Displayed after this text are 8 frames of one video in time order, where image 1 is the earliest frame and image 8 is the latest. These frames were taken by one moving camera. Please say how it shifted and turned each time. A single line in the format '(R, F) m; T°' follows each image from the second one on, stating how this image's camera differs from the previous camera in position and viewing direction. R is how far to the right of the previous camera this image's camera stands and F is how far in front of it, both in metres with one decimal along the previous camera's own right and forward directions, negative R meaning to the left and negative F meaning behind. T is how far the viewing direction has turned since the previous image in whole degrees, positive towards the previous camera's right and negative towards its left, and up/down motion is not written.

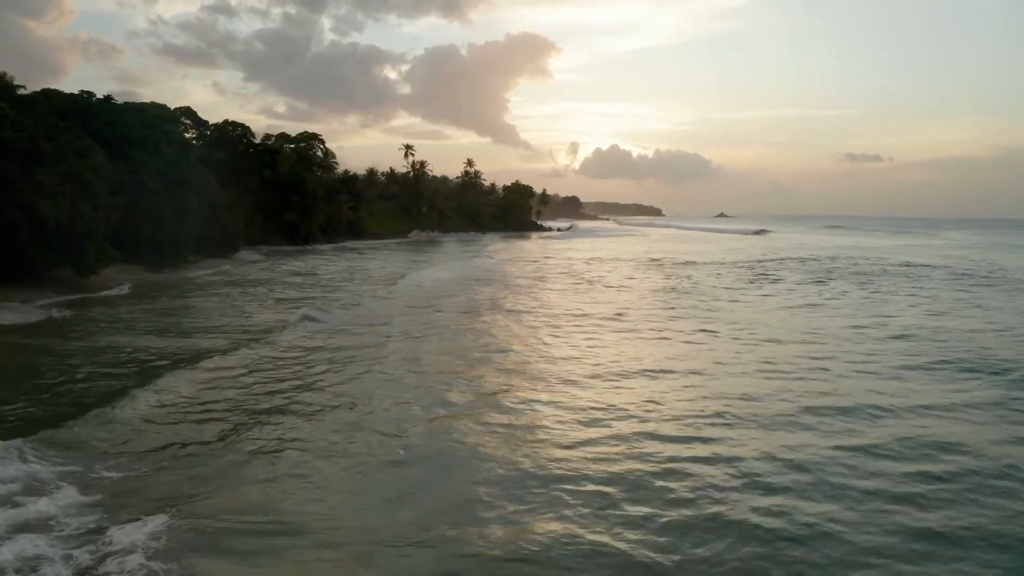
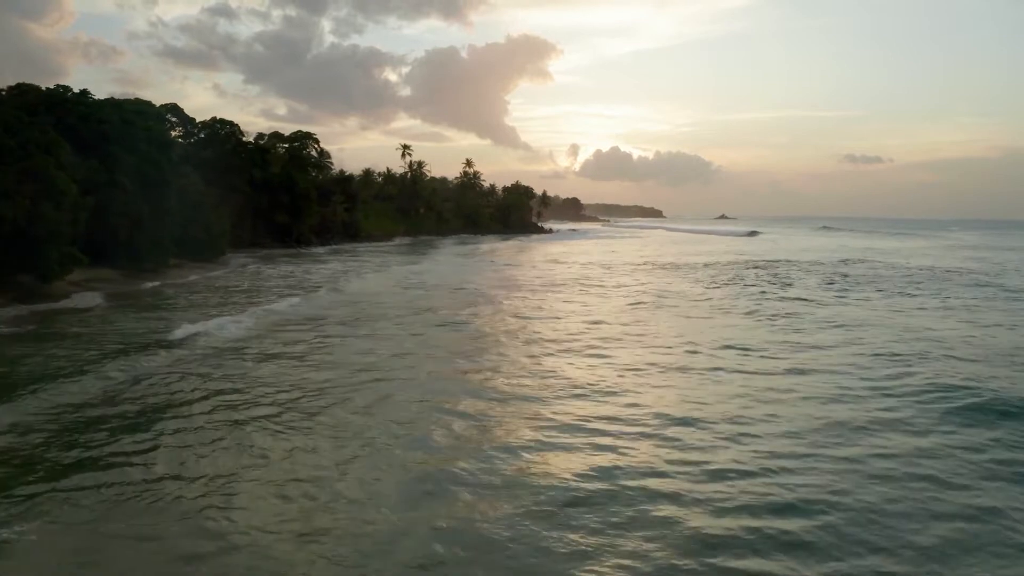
(+0.1, +1.7) m; 0°
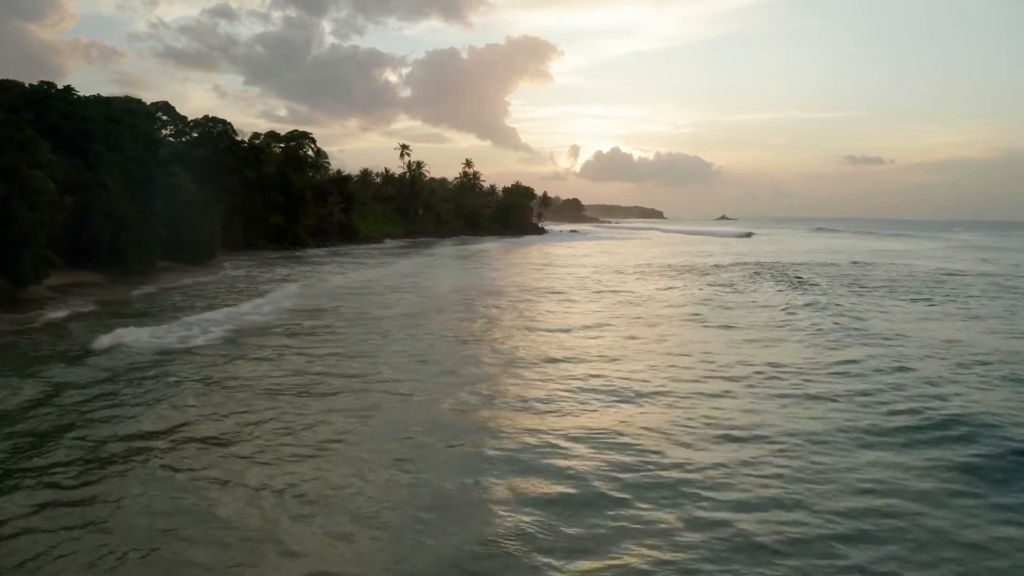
(0.0, +1.1) m; 0°
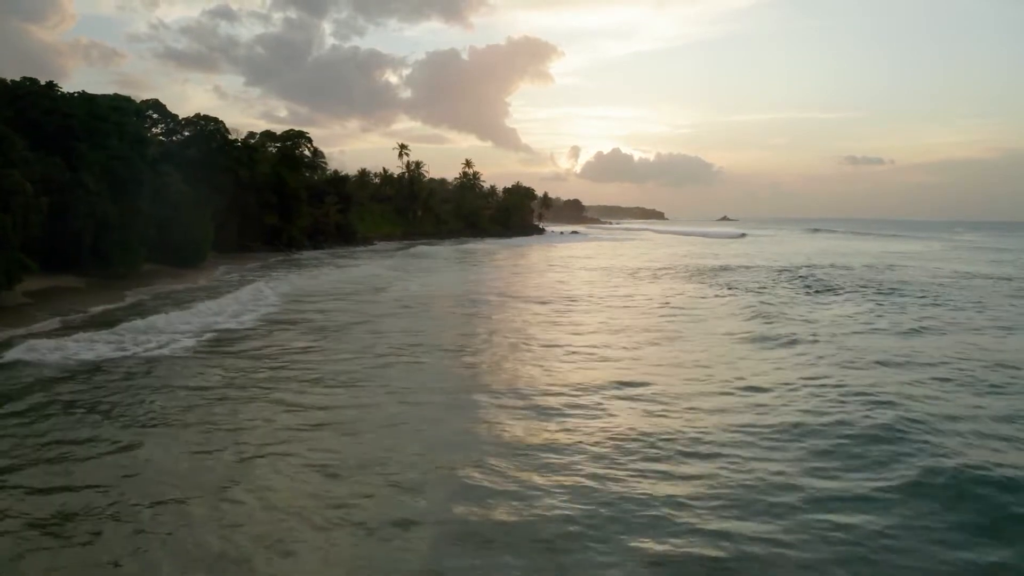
(0.0, +1.2) m; 0°
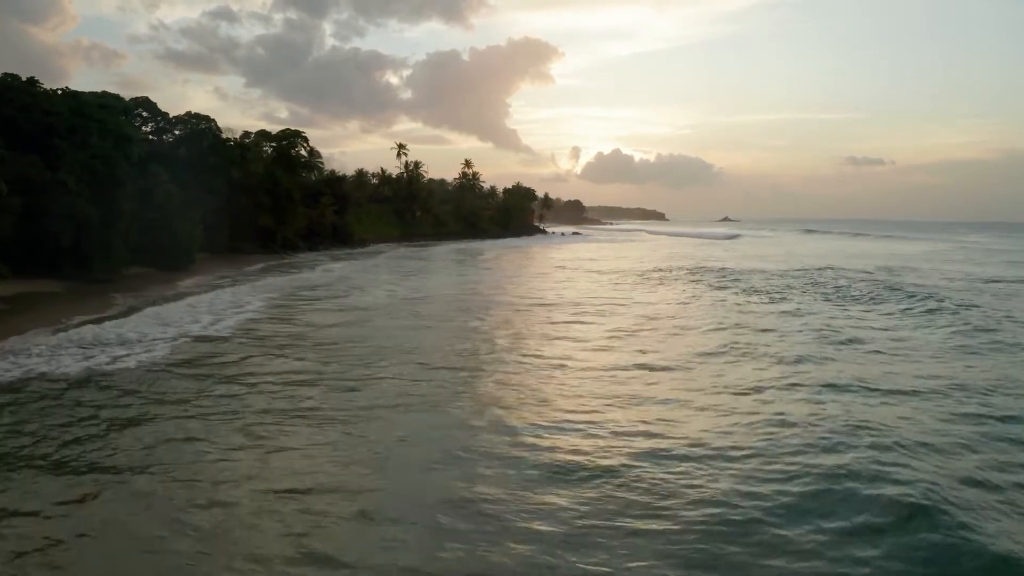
(0.0, +1.2) m; 0°
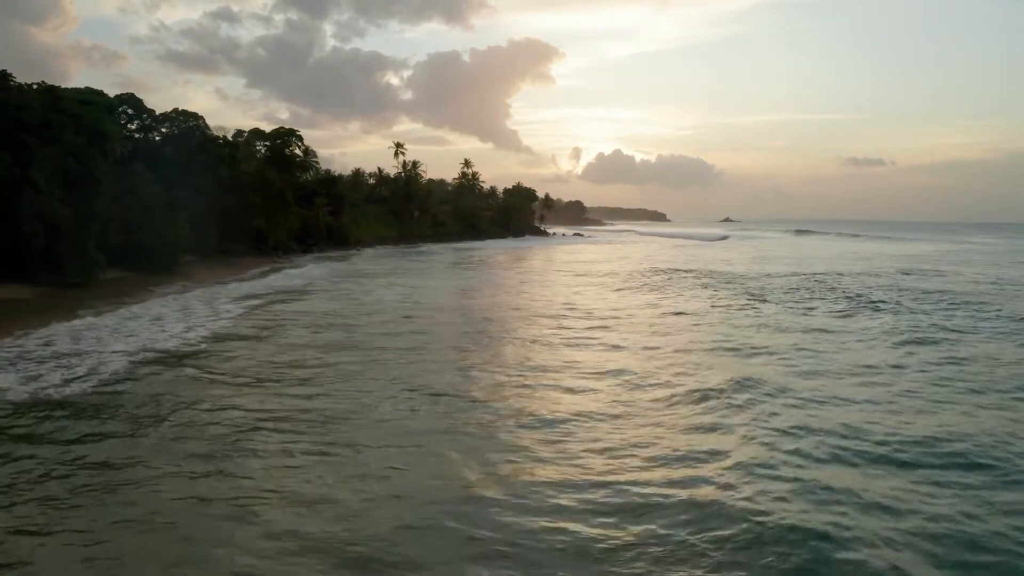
(0.0, +1.5) m; 0°
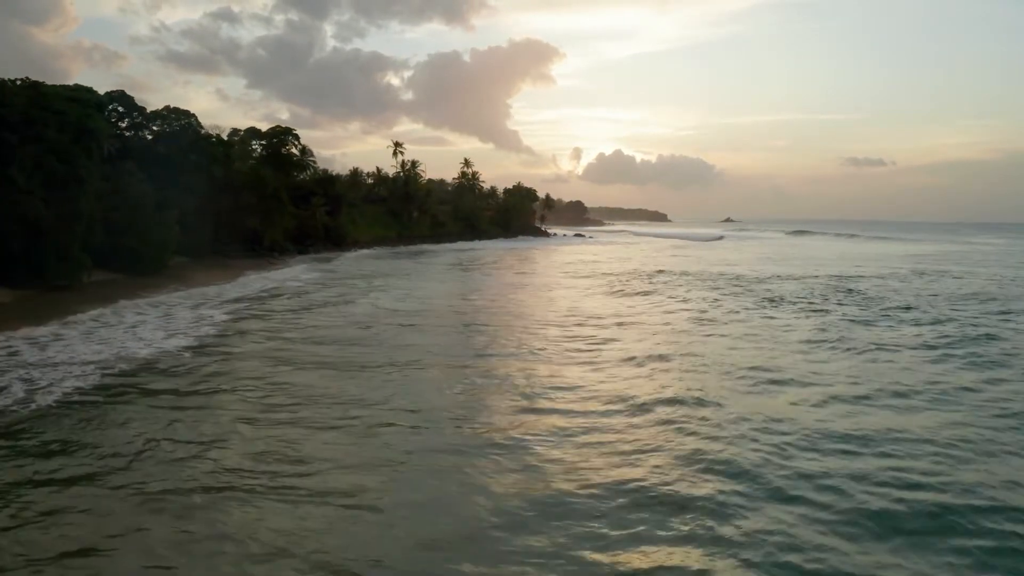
(0.0, +0.9) m; 0°
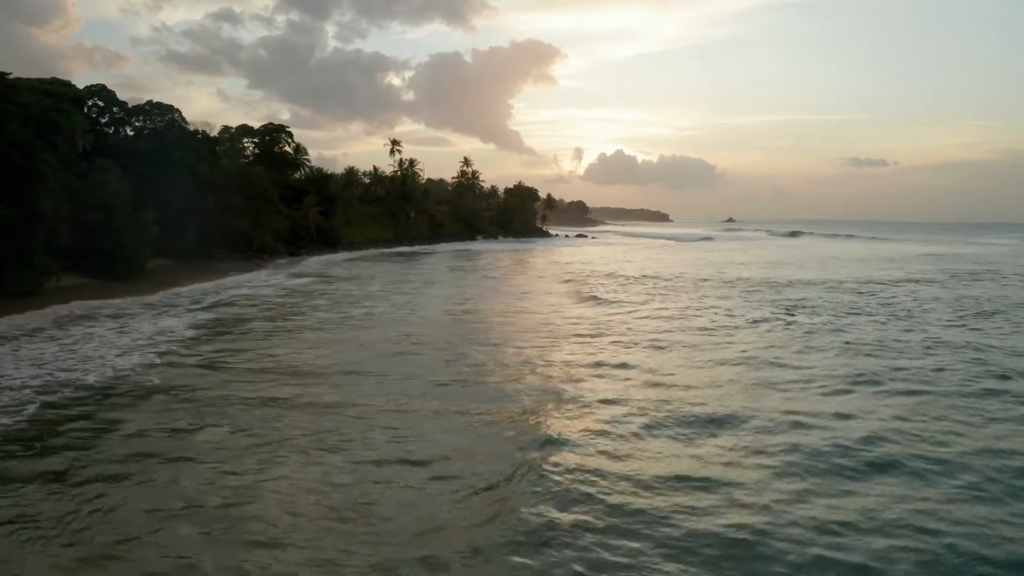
(0.0, +1.9) m; 0°
